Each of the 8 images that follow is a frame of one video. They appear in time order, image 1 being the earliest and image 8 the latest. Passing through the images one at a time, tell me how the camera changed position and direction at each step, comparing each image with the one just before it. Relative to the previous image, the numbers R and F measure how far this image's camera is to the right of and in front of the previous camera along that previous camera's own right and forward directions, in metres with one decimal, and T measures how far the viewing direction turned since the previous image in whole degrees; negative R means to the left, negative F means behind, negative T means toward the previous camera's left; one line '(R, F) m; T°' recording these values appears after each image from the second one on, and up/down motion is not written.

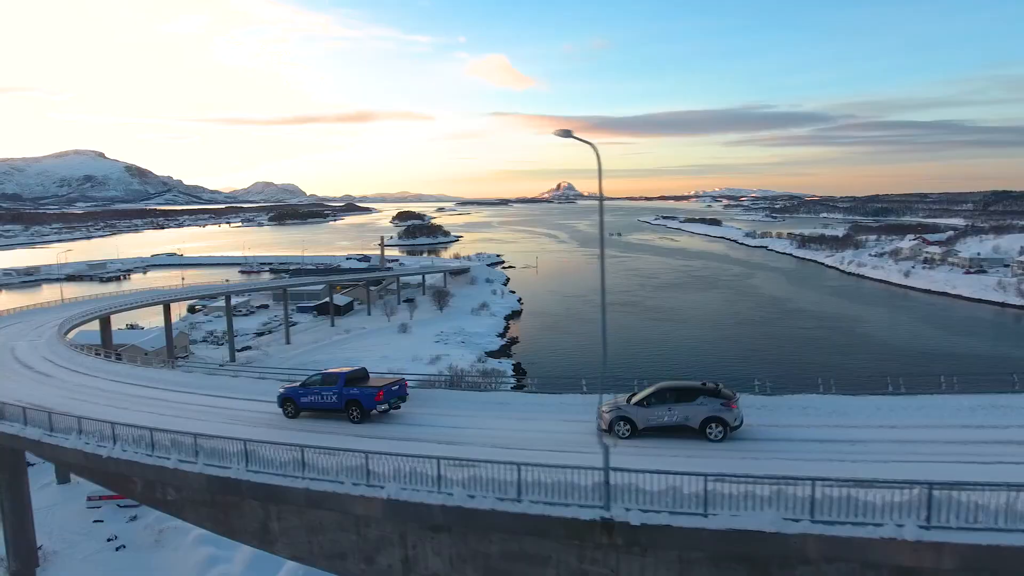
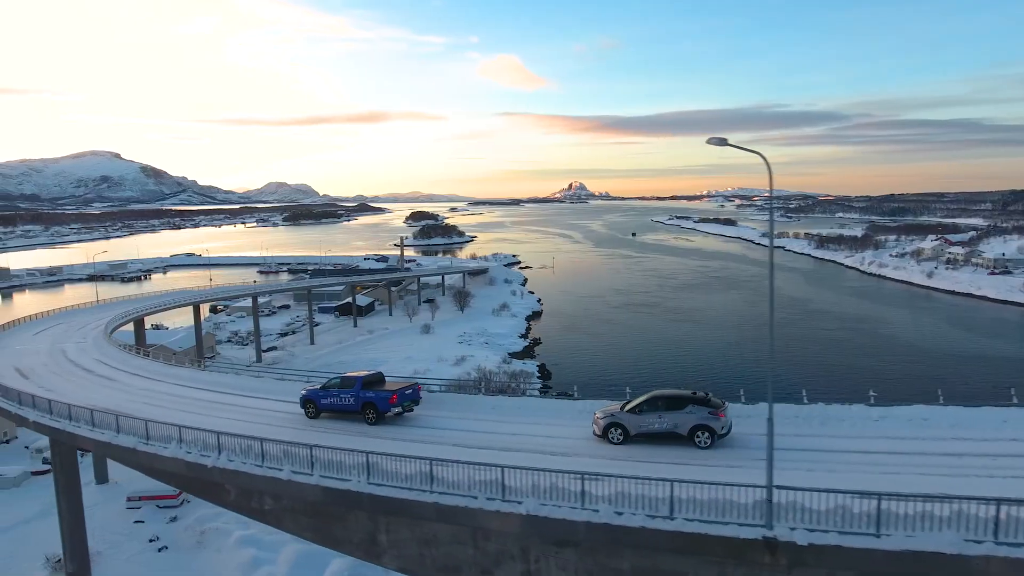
(-0.5, +0.1) m; -1°
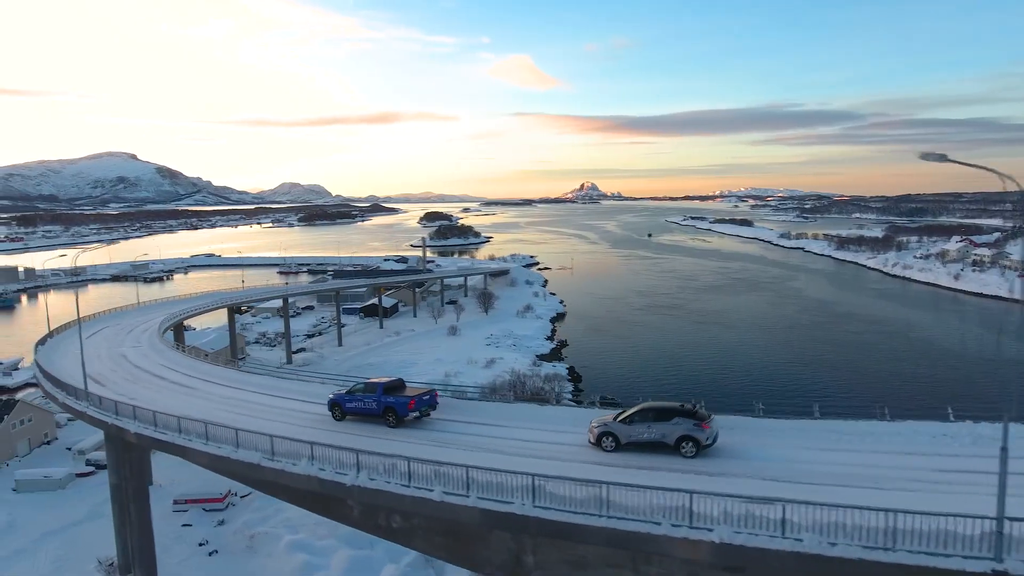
(-0.7, +0.1) m; -1°
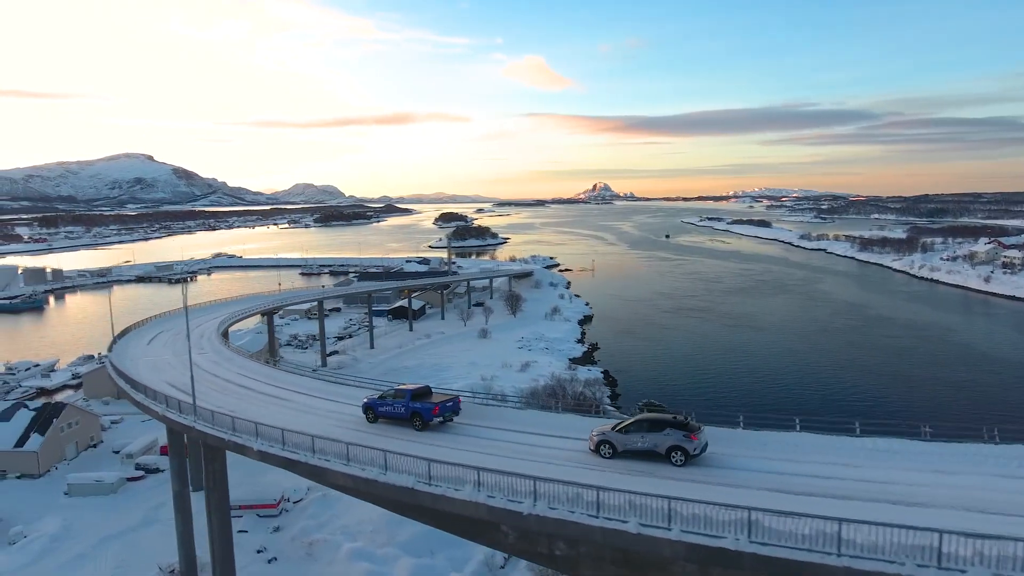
(-0.8, +0.1) m; -1°
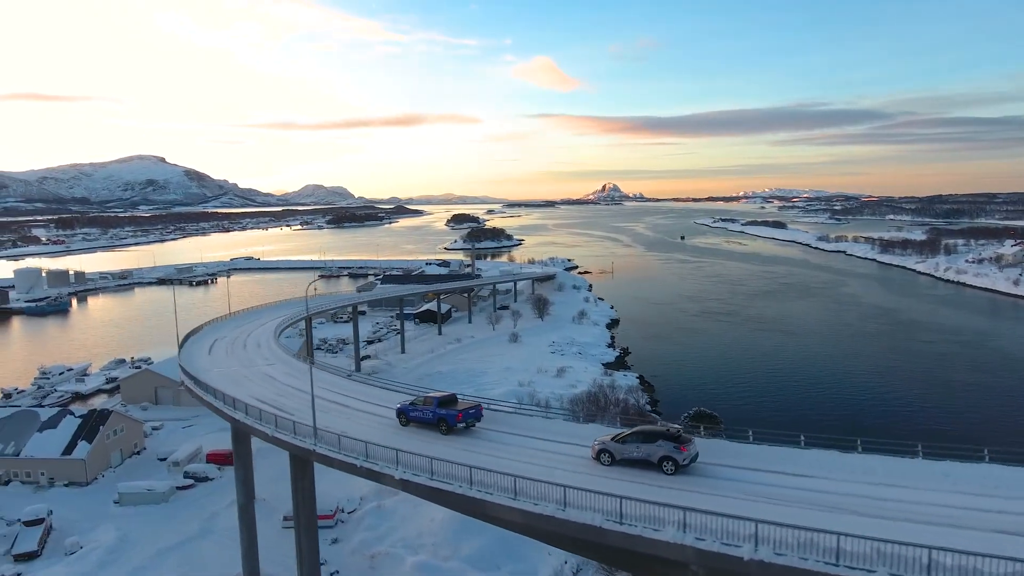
(-1.0, +0.2) m; -1°
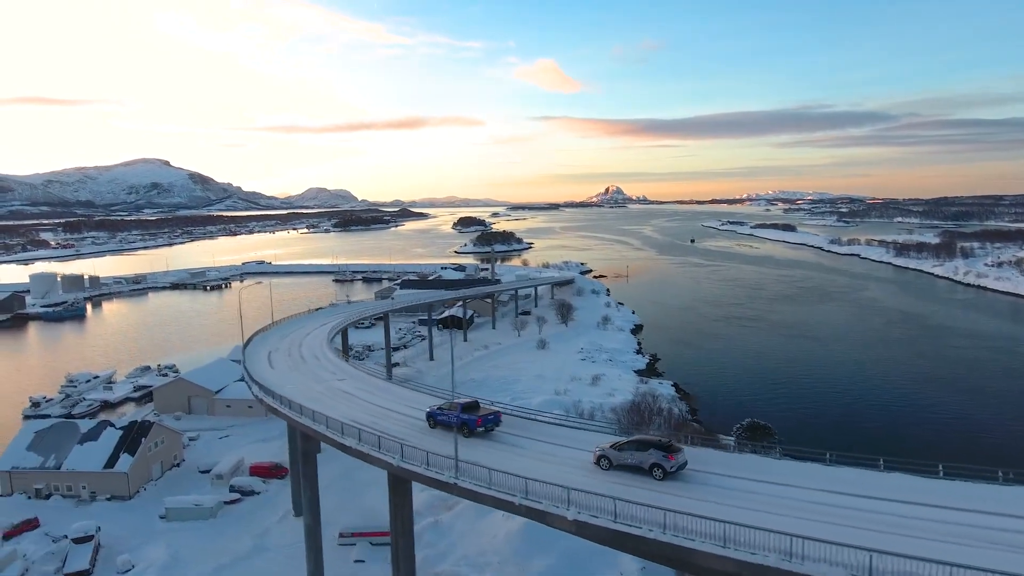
(-1.1, +0.3) m; 0°
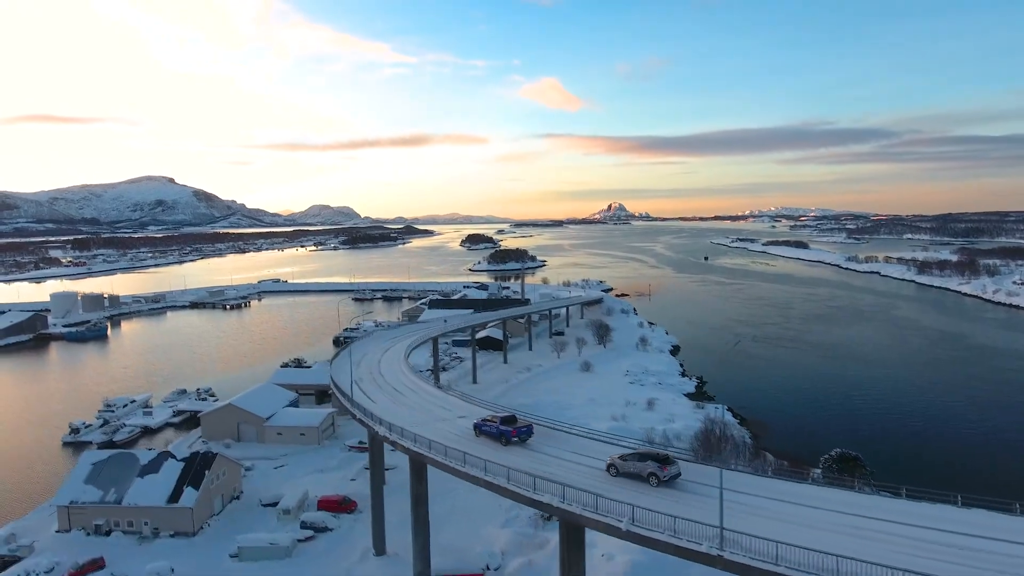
(-1.7, +0.5) m; 0°
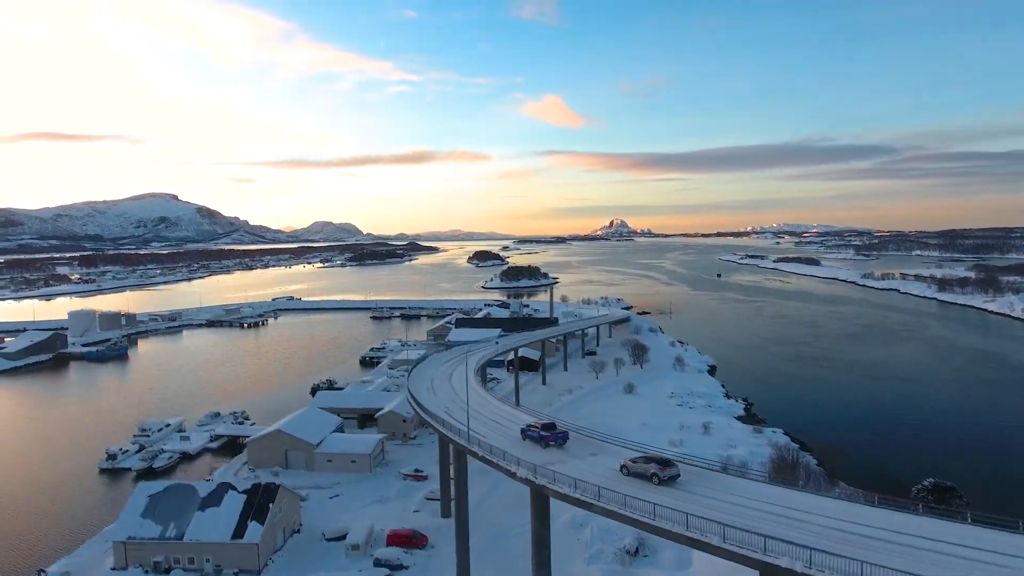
(-1.6, +0.6) m; 0°
